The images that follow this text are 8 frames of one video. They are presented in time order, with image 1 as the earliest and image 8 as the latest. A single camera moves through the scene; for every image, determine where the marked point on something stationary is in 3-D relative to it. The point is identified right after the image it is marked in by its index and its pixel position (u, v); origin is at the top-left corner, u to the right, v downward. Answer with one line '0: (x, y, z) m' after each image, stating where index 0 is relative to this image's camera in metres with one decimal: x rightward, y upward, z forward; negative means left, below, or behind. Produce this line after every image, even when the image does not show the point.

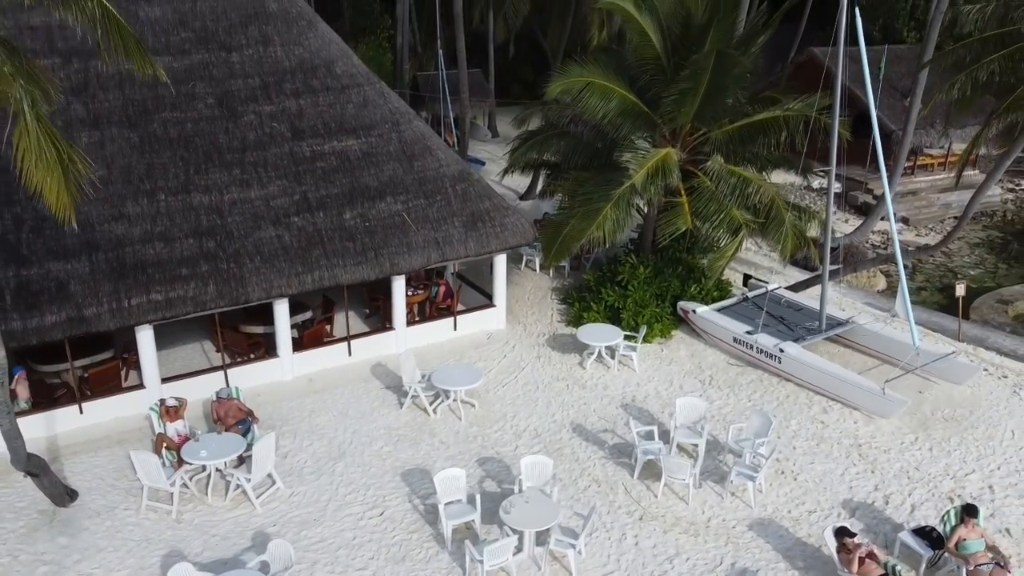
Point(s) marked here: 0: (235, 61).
0: (-4.8, +3.9, +11.4) m
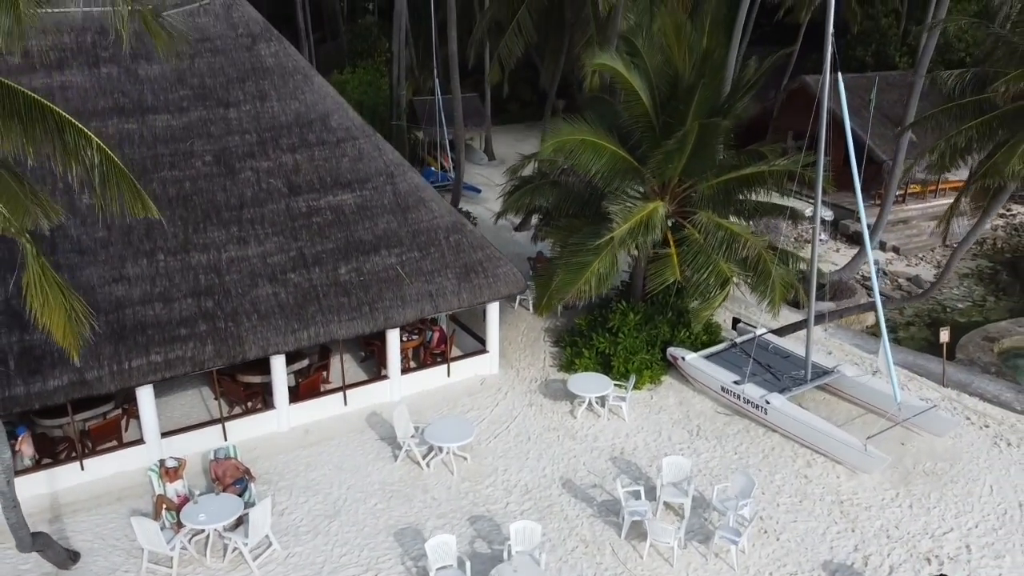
0: (-4.9, +3.0, +11.7) m
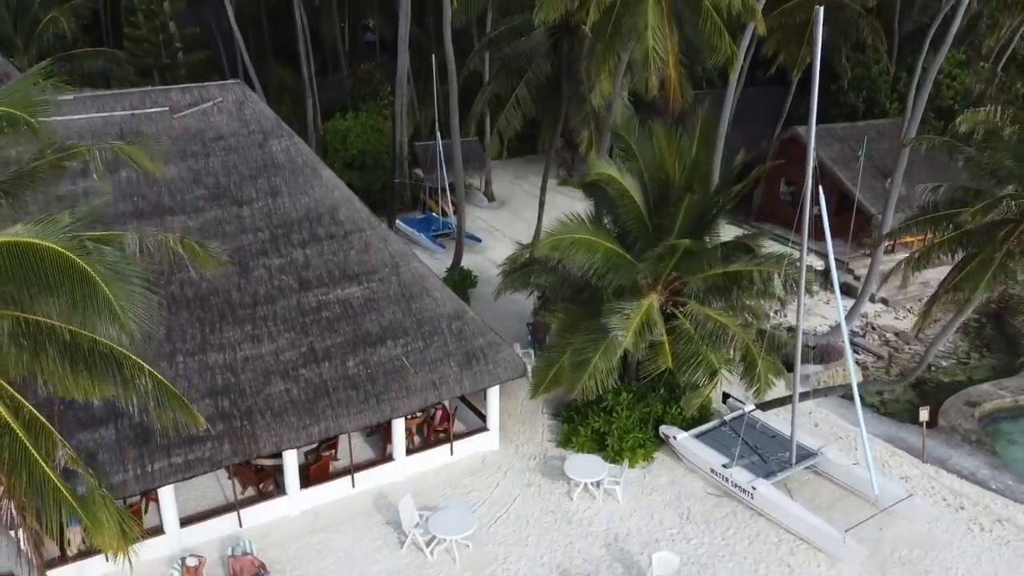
0: (-4.9, +1.3, +12.3) m
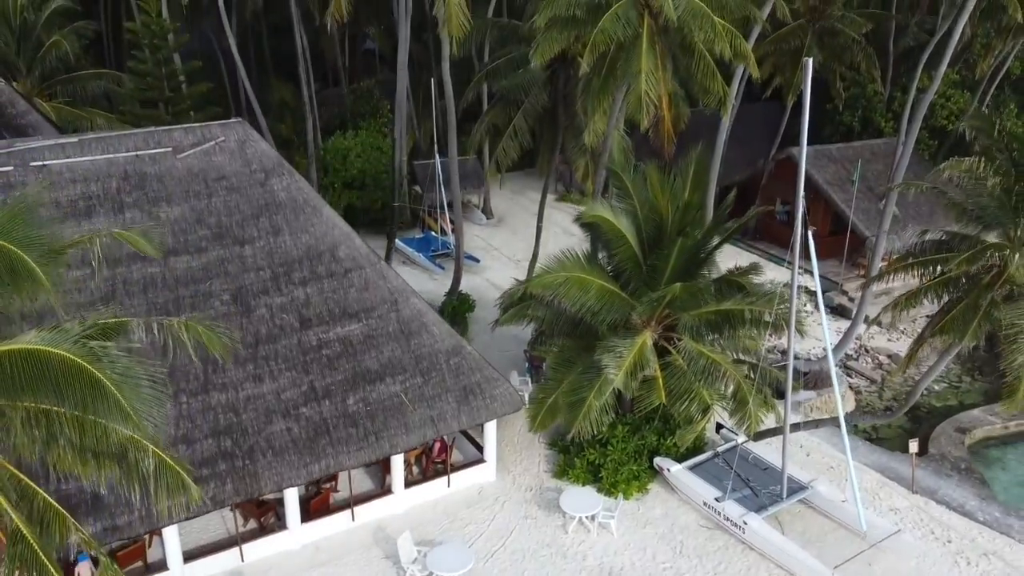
0: (-5.0, +0.6, +12.5) m
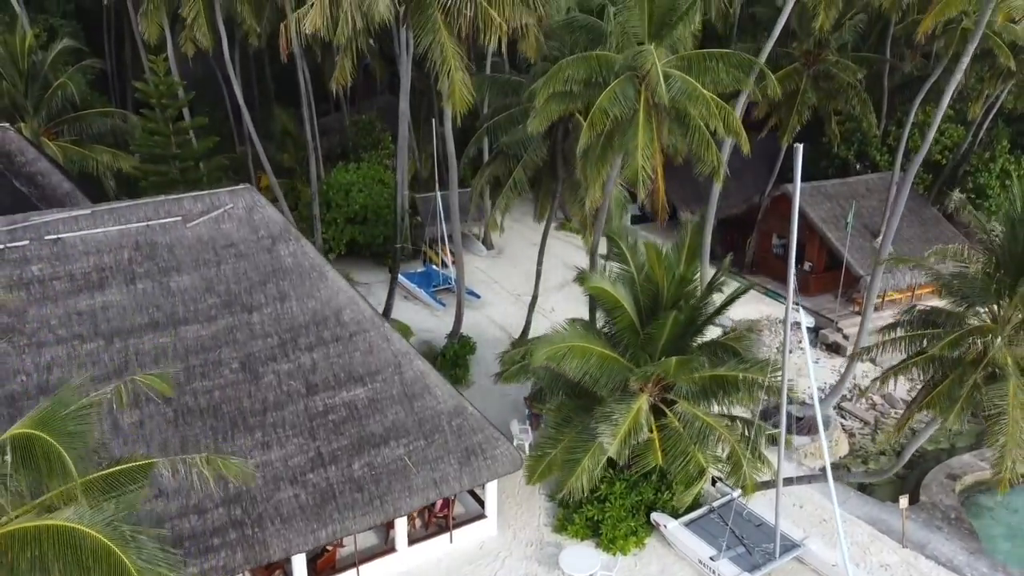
0: (-5.0, -0.7, +12.9) m
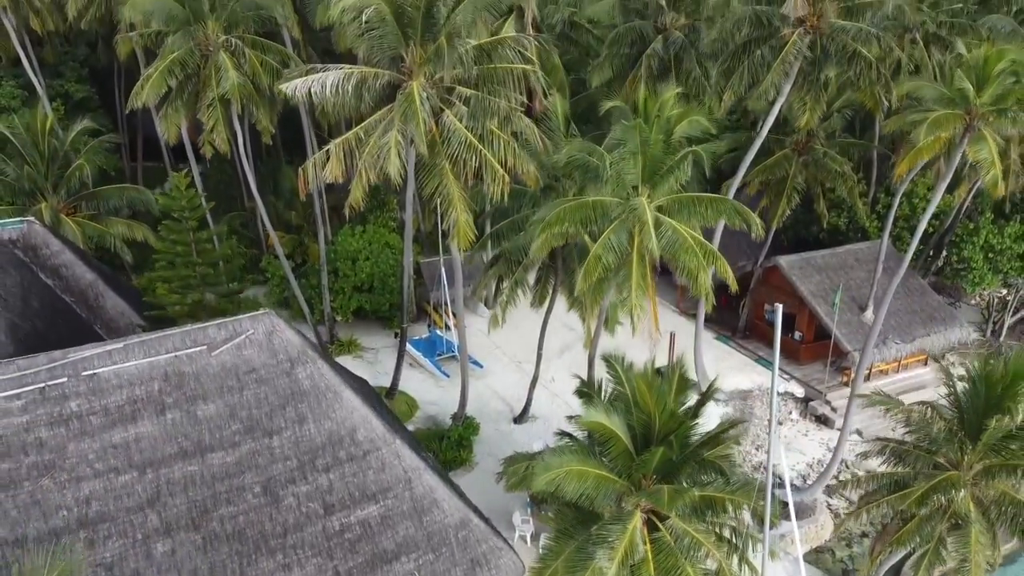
0: (-4.9, -3.3, +13.9) m
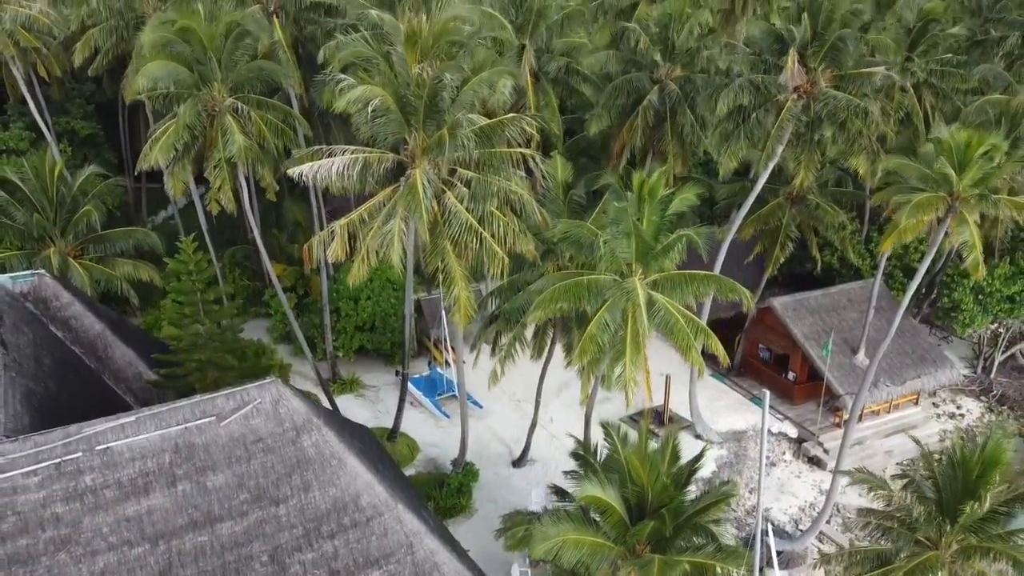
0: (-5.0, -4.9, +14.4) m
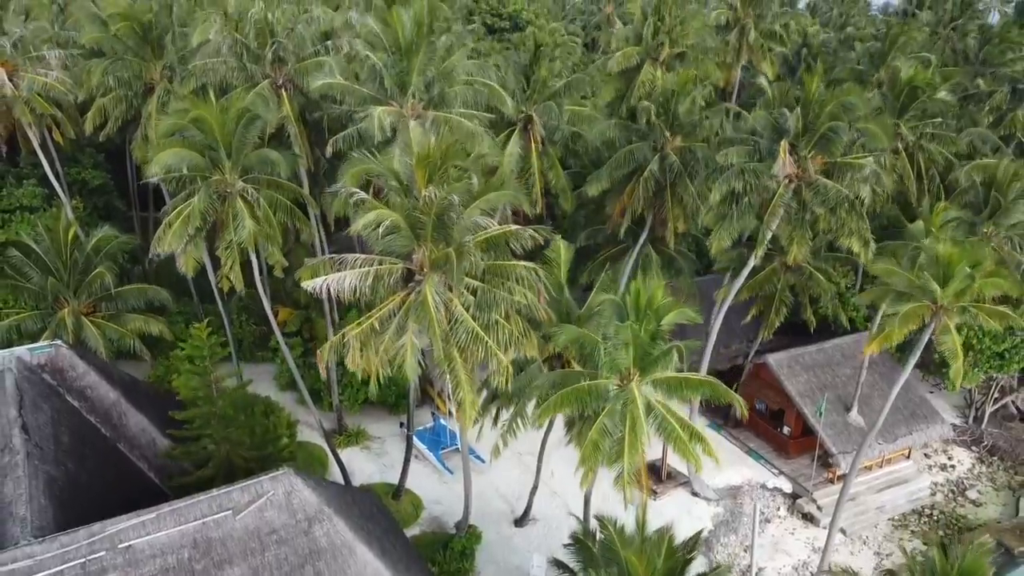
0: (-4.9, -7.2, +15.1) m
